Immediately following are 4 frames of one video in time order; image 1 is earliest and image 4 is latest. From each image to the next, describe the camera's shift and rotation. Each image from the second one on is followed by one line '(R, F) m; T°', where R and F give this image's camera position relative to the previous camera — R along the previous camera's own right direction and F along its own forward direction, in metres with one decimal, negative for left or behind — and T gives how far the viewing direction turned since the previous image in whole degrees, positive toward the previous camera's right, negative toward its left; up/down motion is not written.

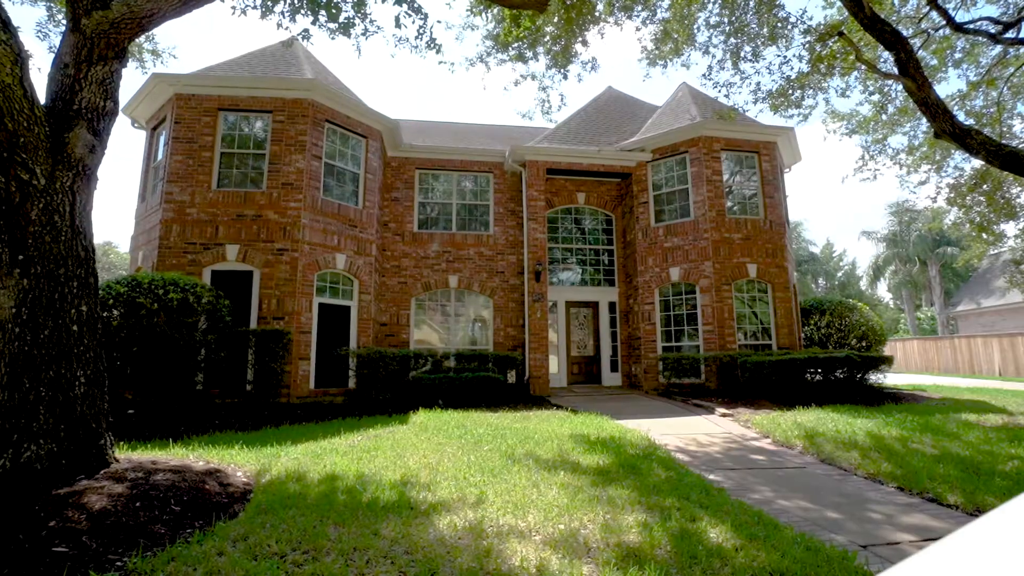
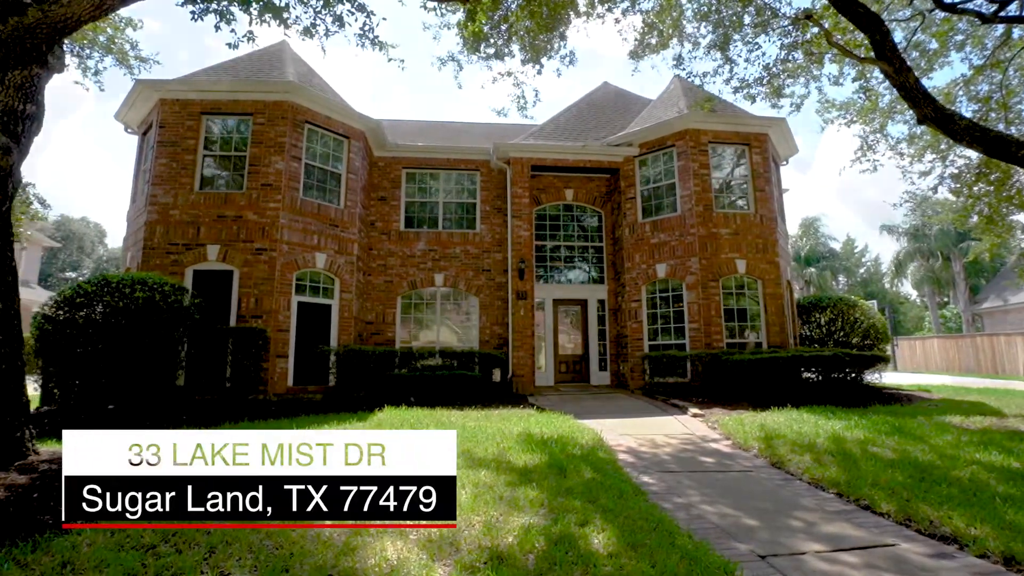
(+0.9, +0.1) m; -3°
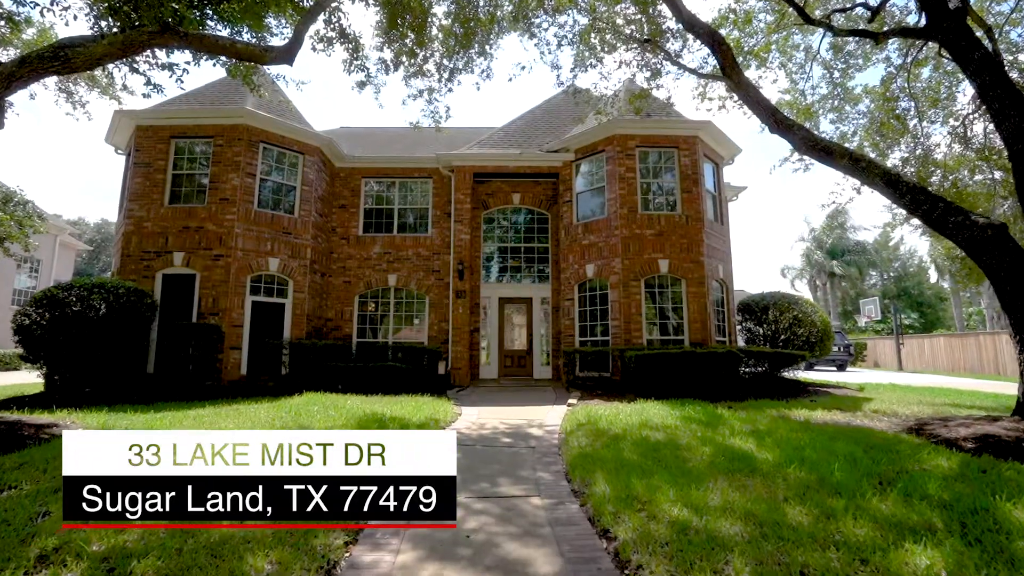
(+2.6, -0.7) m; -6°
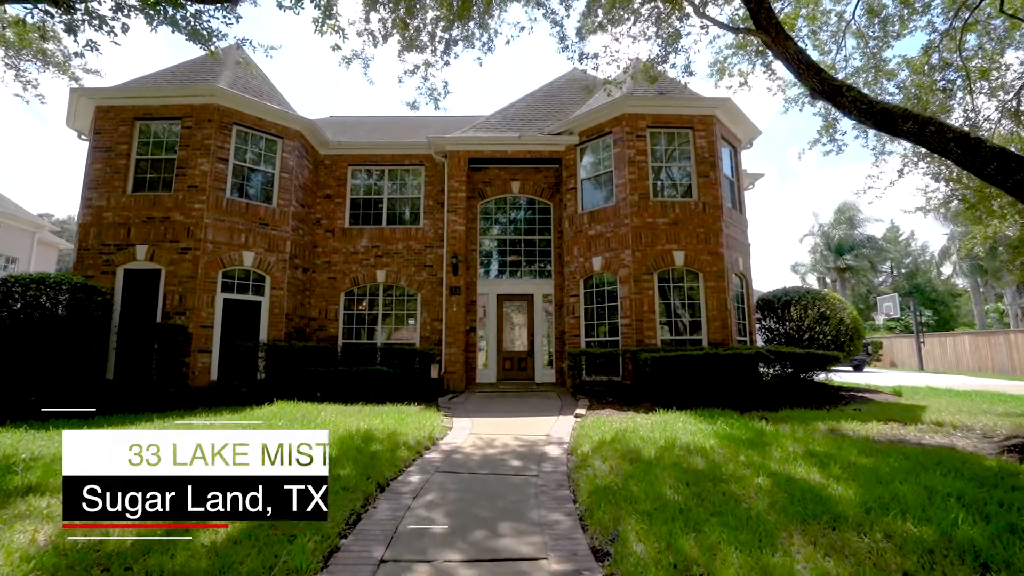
(0.0, +1.0) m; 0°
